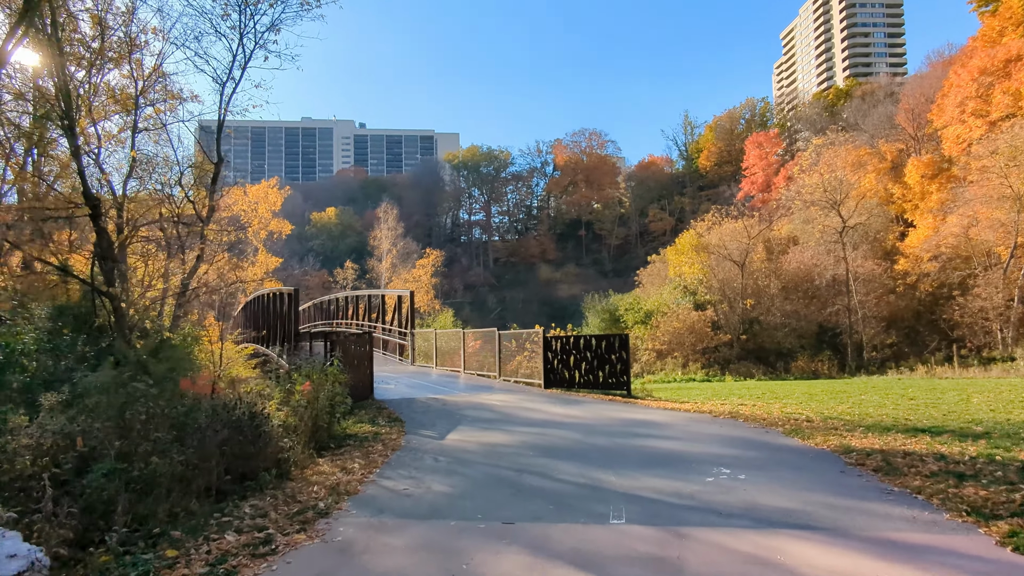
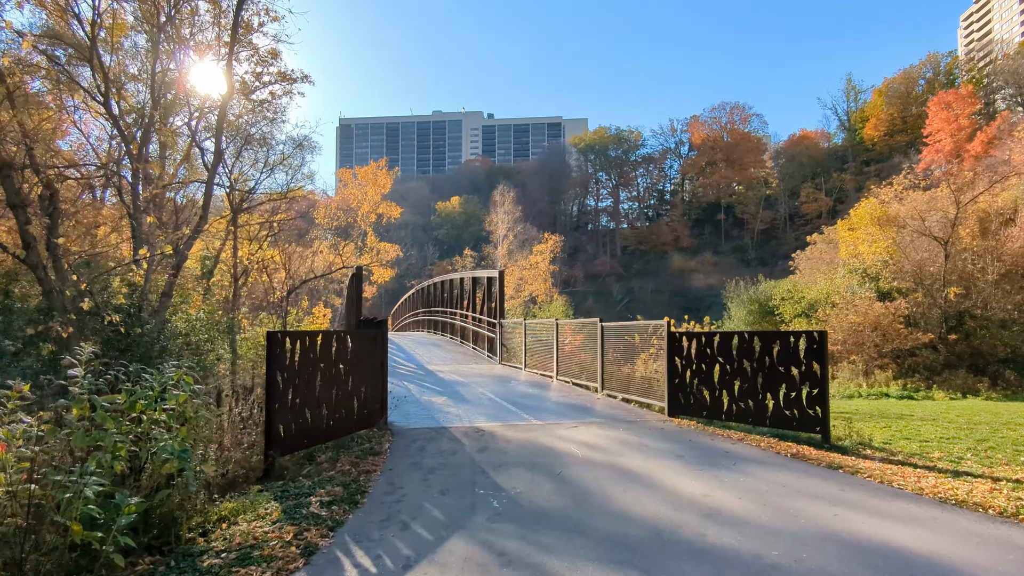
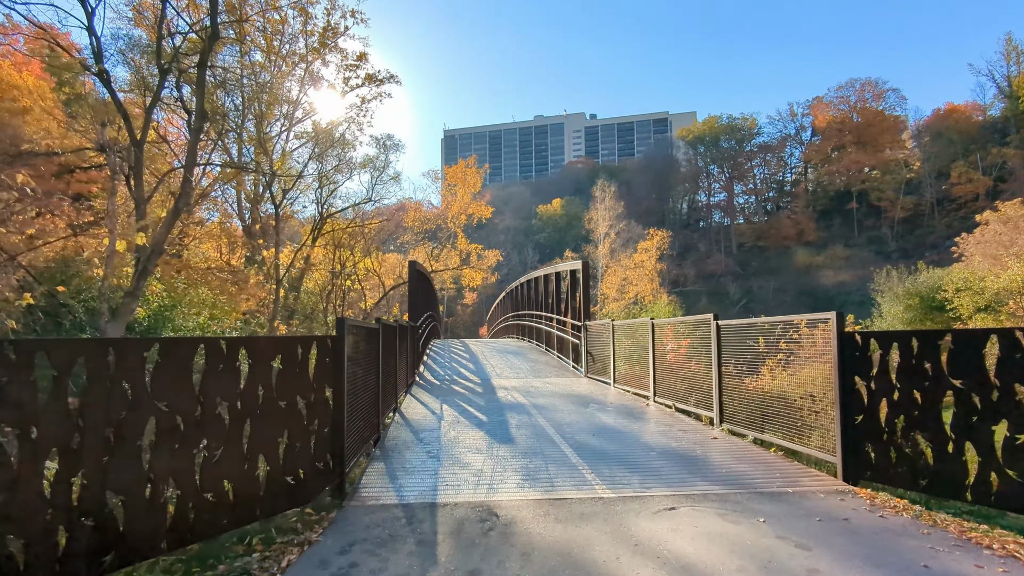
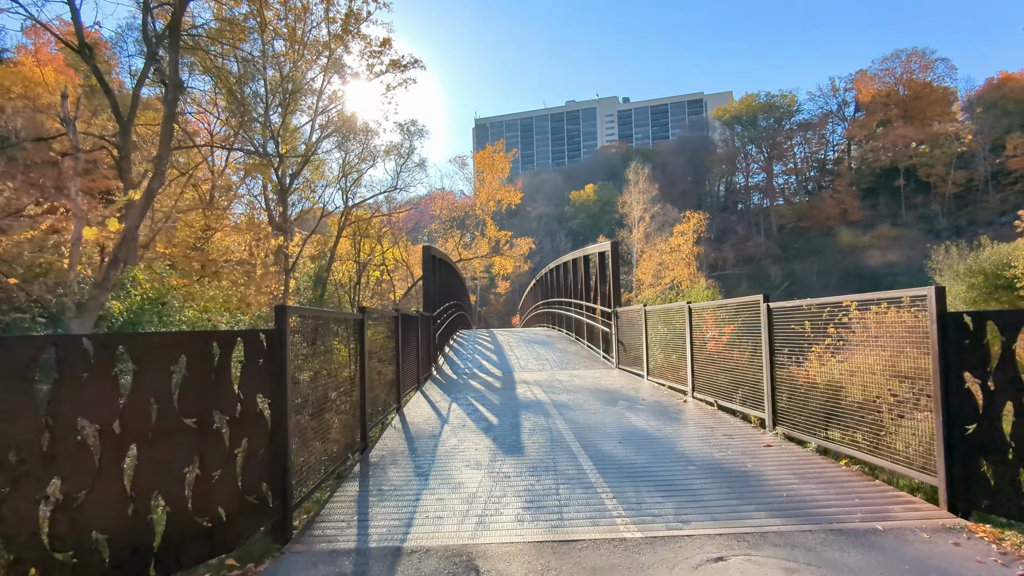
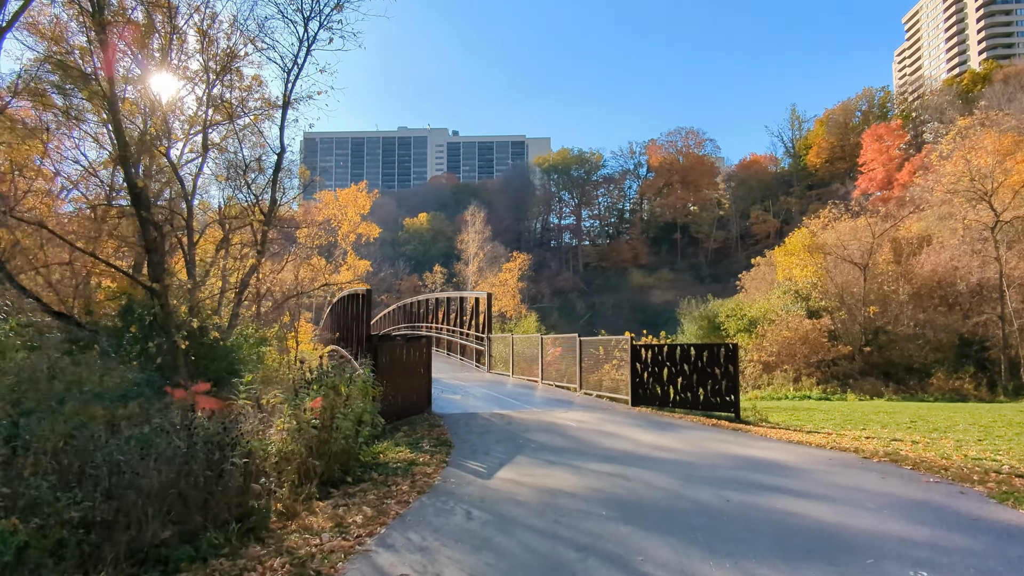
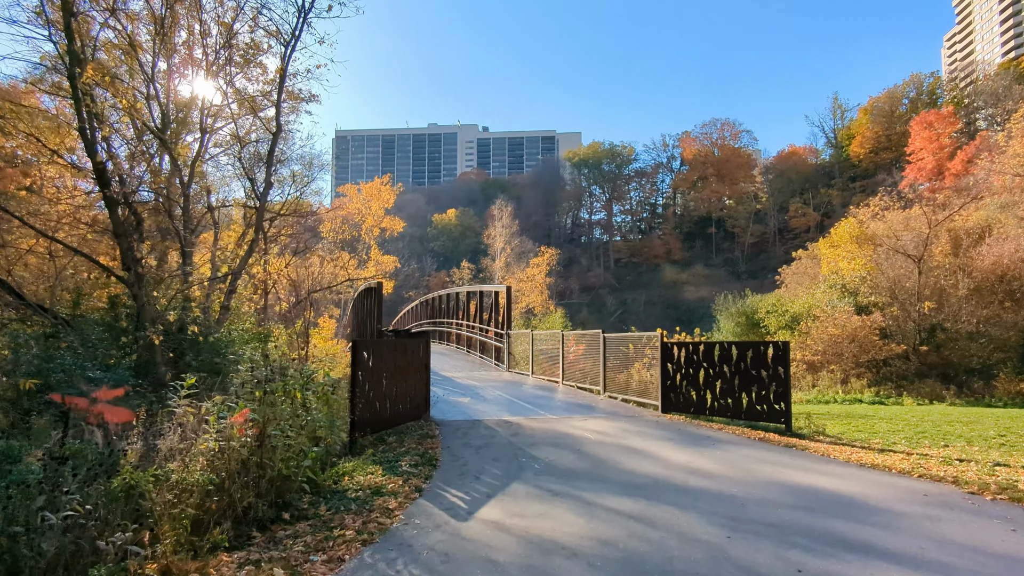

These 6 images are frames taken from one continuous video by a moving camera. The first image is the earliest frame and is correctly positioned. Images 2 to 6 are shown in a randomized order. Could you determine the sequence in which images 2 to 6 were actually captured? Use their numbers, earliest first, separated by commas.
5, 6, 2, 3, 4
